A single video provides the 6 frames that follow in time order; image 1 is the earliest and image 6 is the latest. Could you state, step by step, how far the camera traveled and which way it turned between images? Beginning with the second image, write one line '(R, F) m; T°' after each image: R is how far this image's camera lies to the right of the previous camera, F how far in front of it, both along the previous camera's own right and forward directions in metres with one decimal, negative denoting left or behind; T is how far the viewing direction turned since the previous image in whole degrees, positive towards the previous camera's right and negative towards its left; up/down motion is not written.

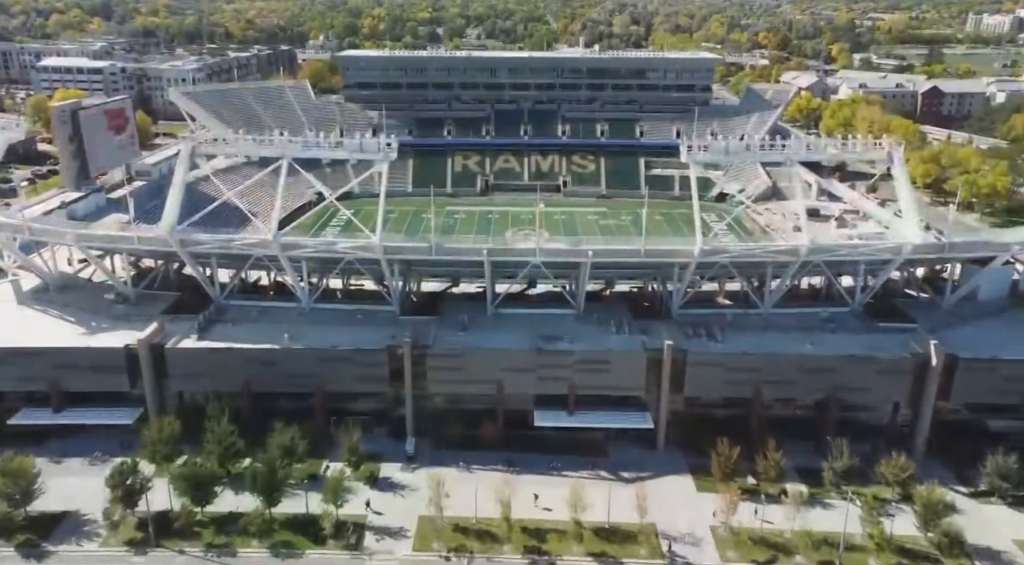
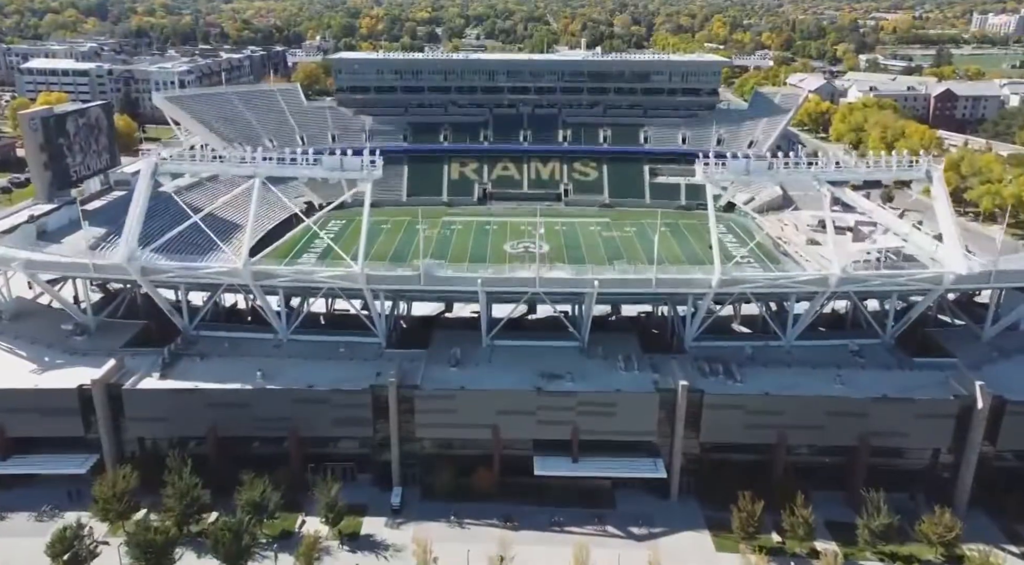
(+0.1, +1.9) m; 0°
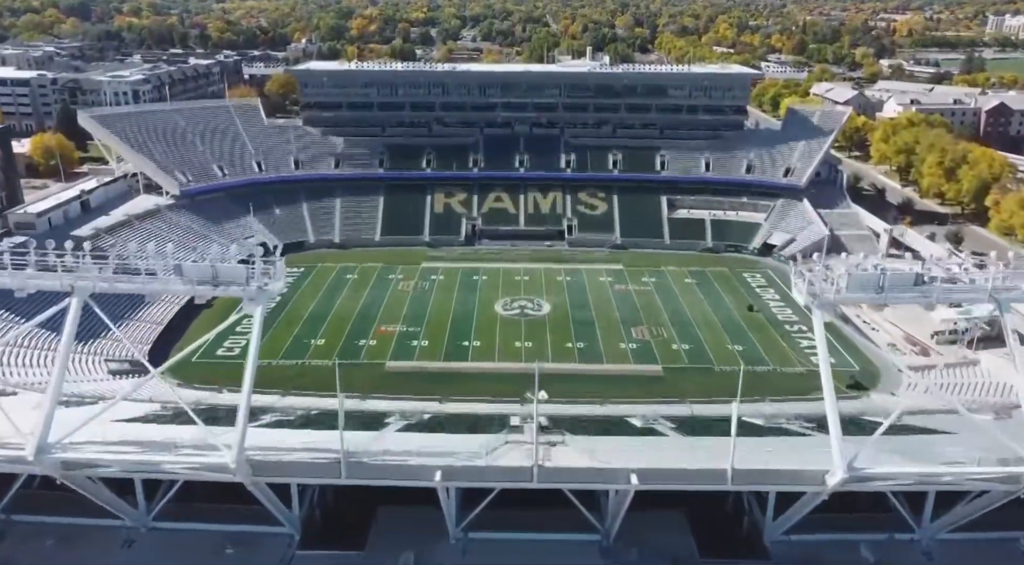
(+0.2, +6.8) m; 0°
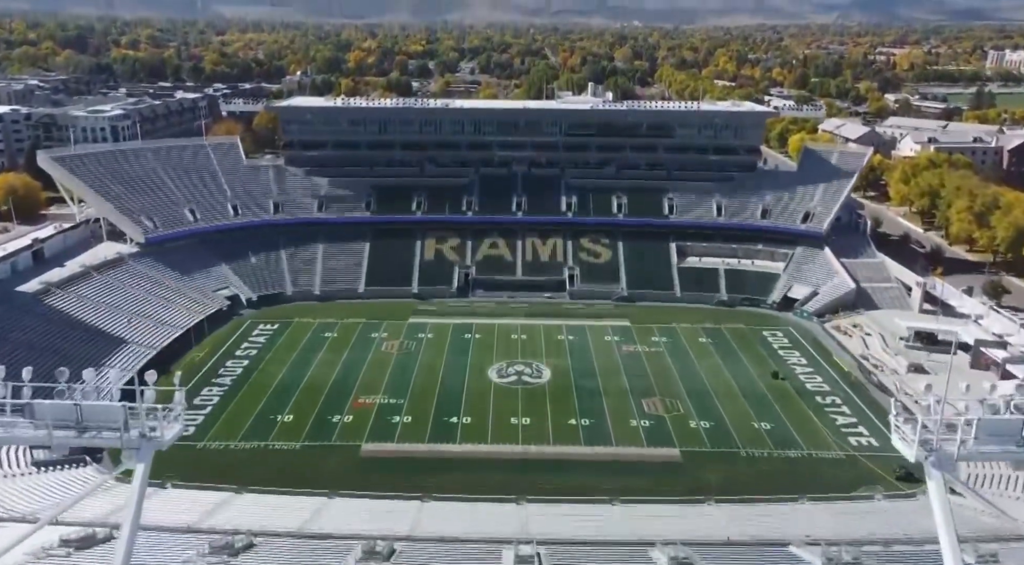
(+0.1, +3.0) m; 0°
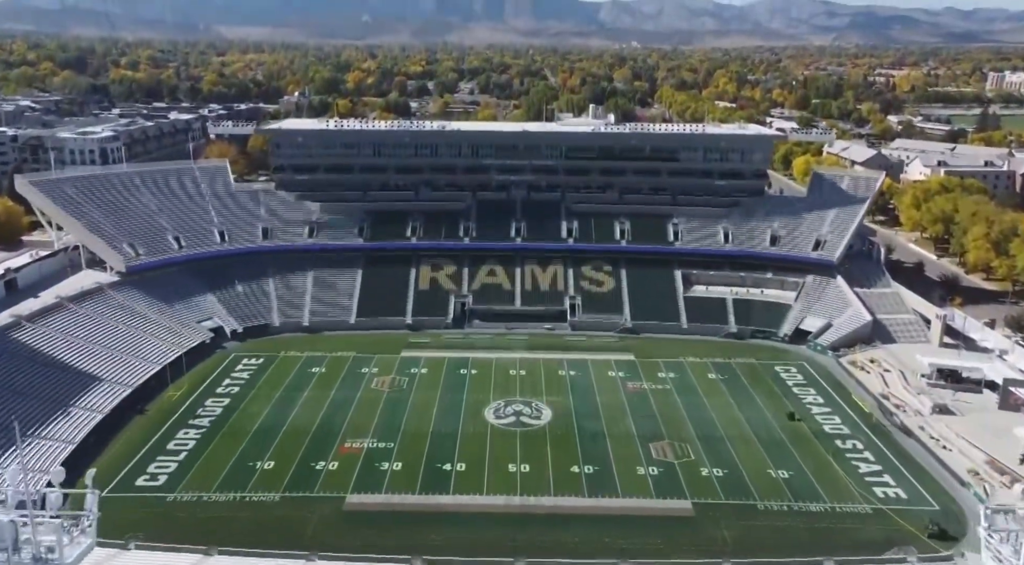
(0.0, +1.5) m; 0°
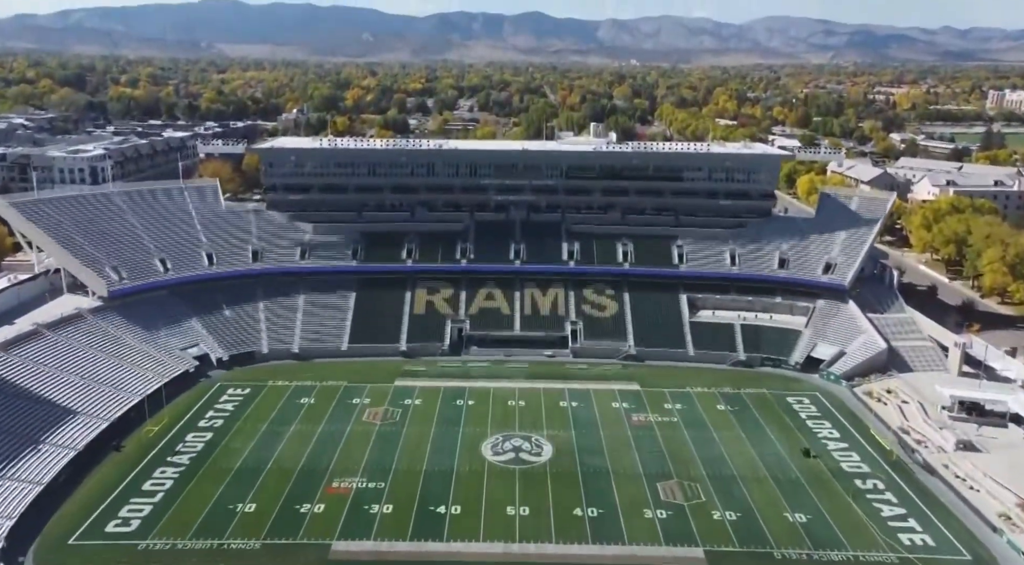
(0.0, +1.2) m; 0°
